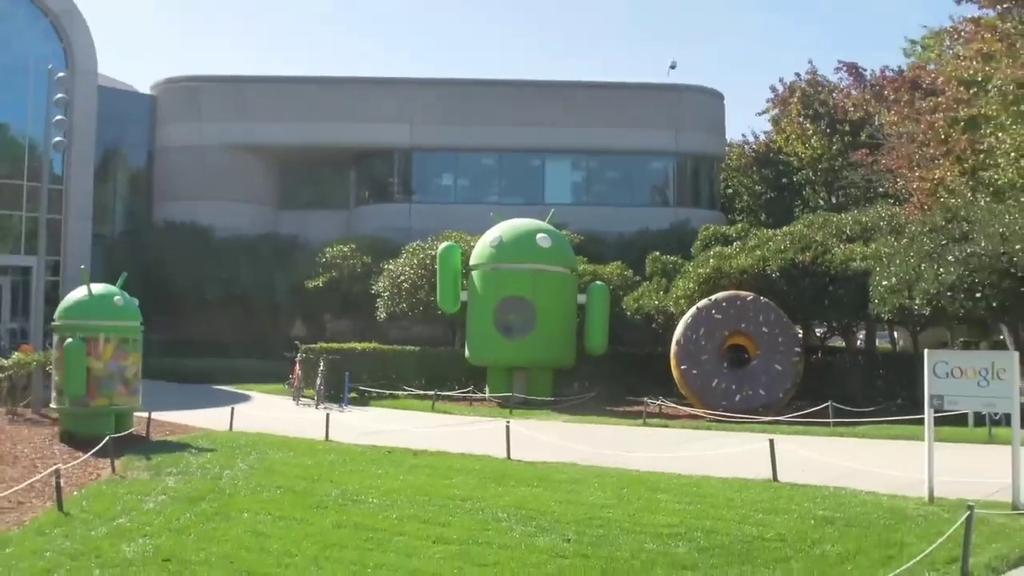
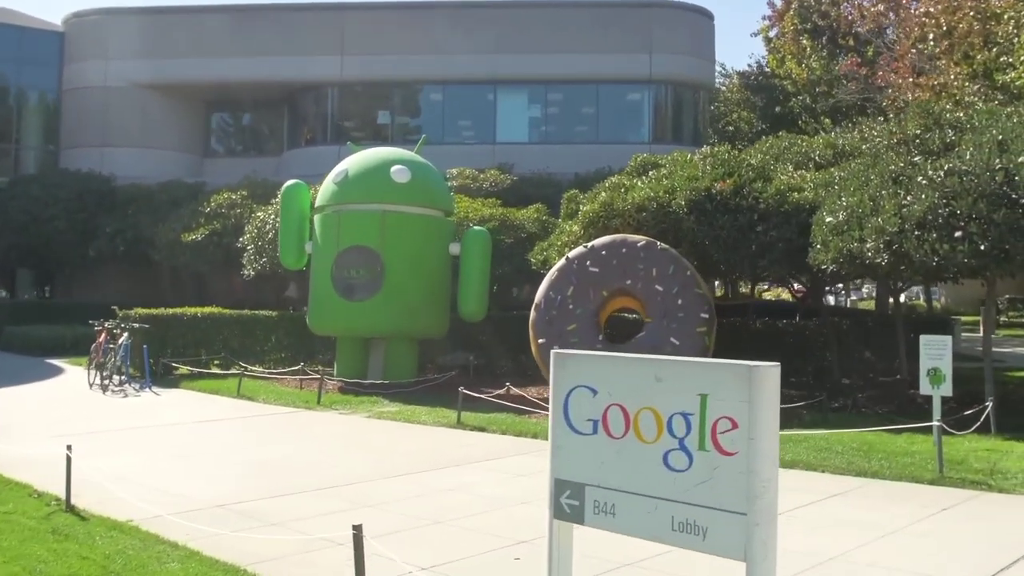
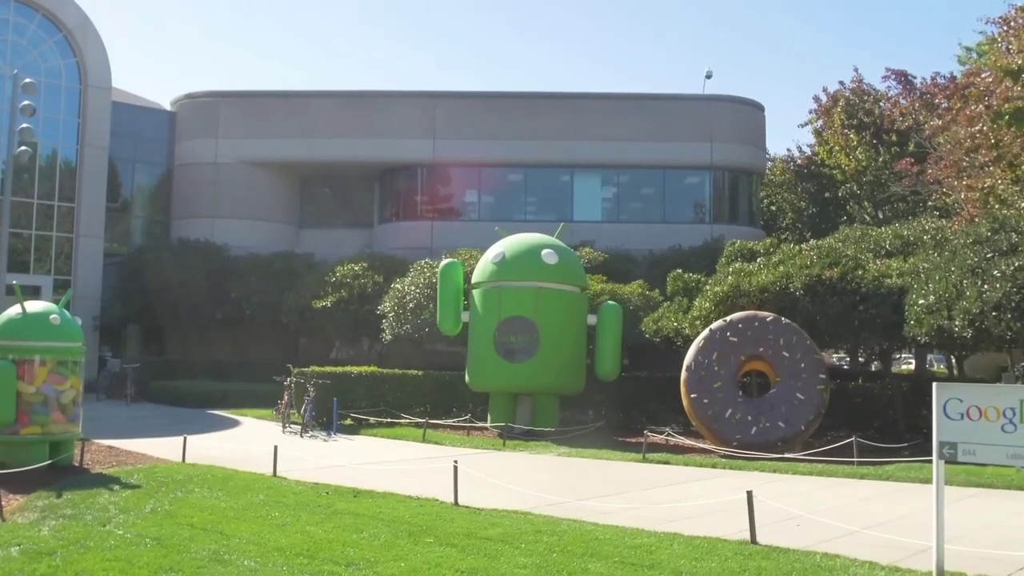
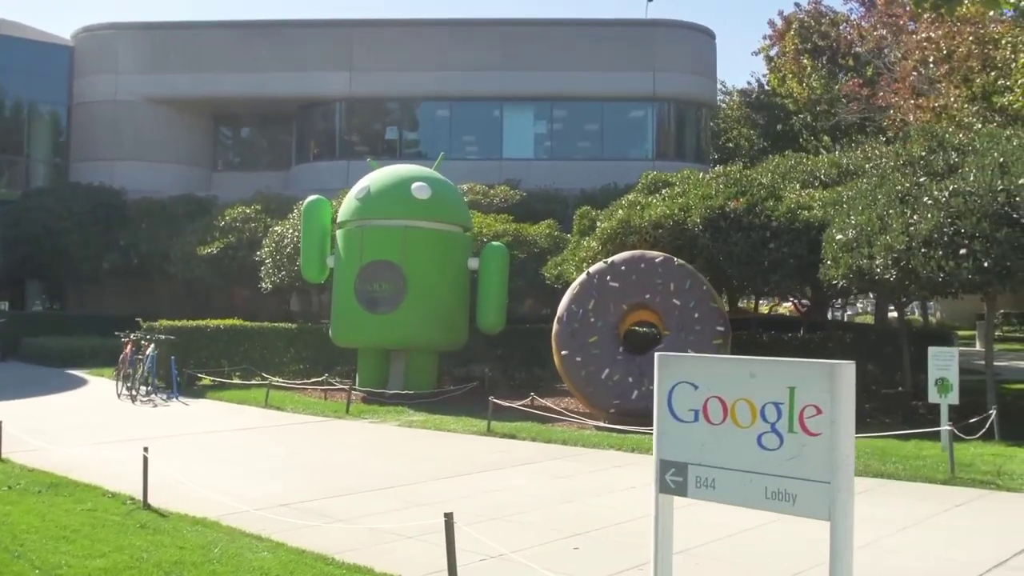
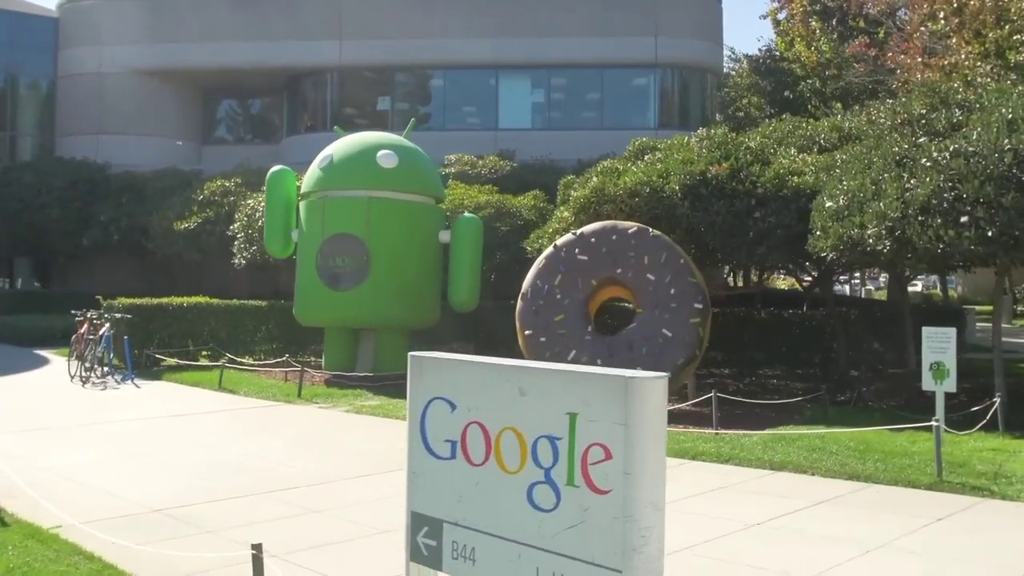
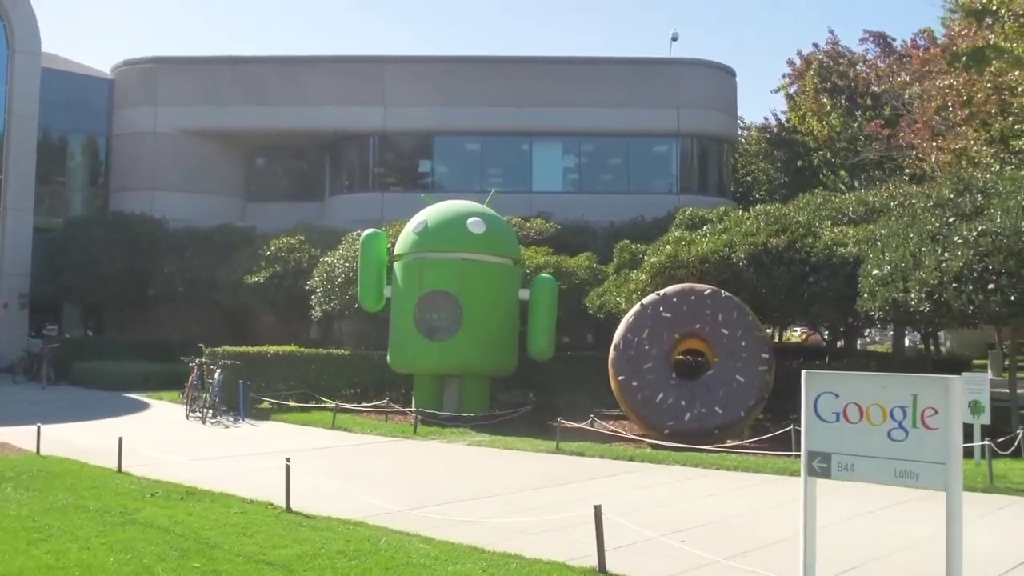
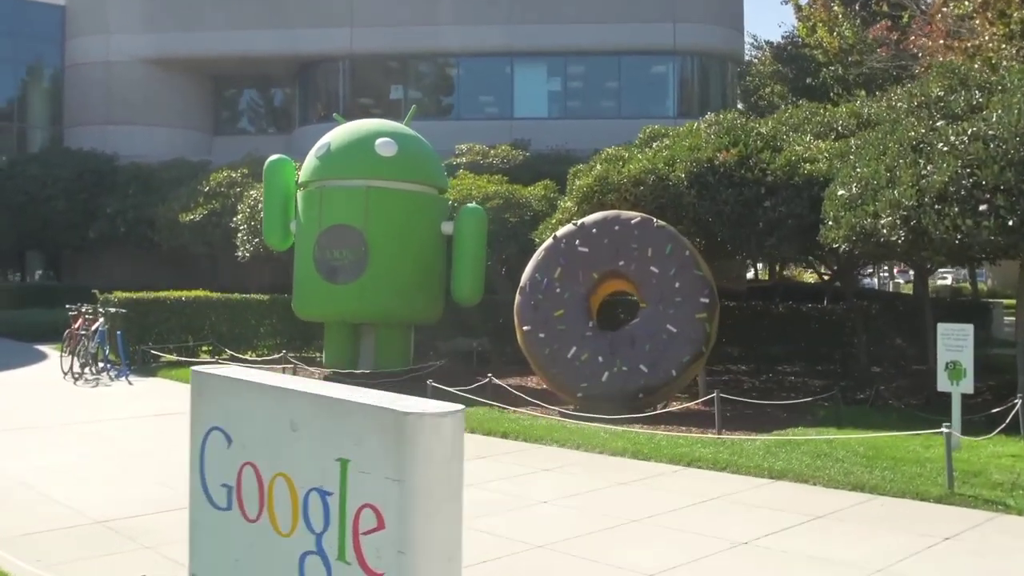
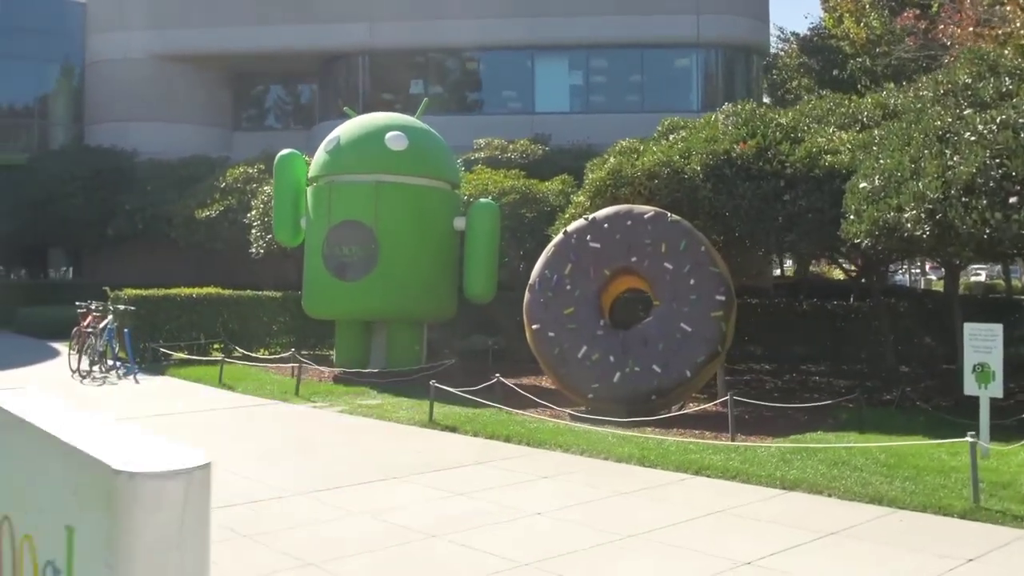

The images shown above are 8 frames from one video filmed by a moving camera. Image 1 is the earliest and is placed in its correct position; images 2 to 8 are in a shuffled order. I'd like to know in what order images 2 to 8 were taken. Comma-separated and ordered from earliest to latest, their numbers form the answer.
3, 6, 4, 2, 5, 7, 8
